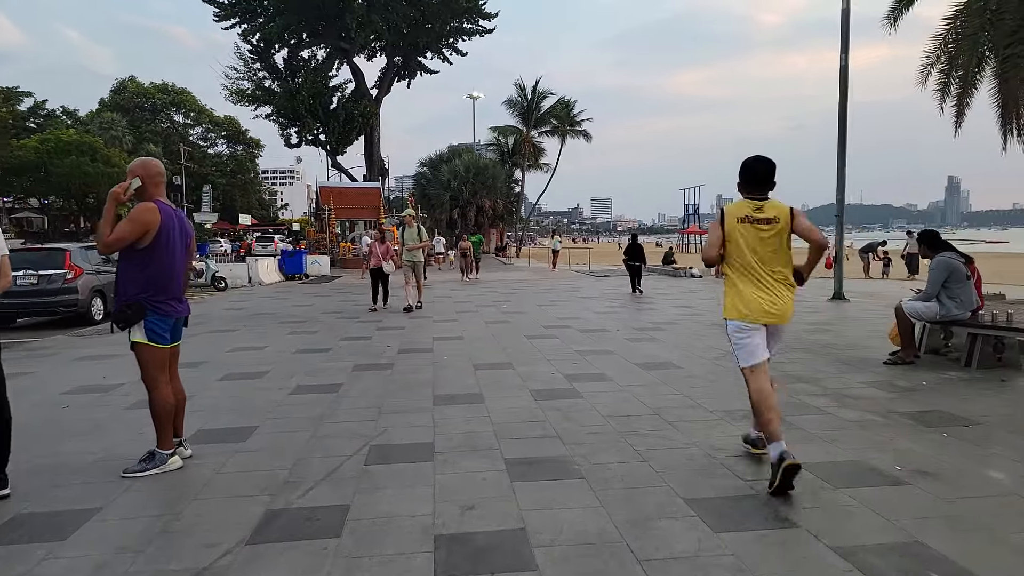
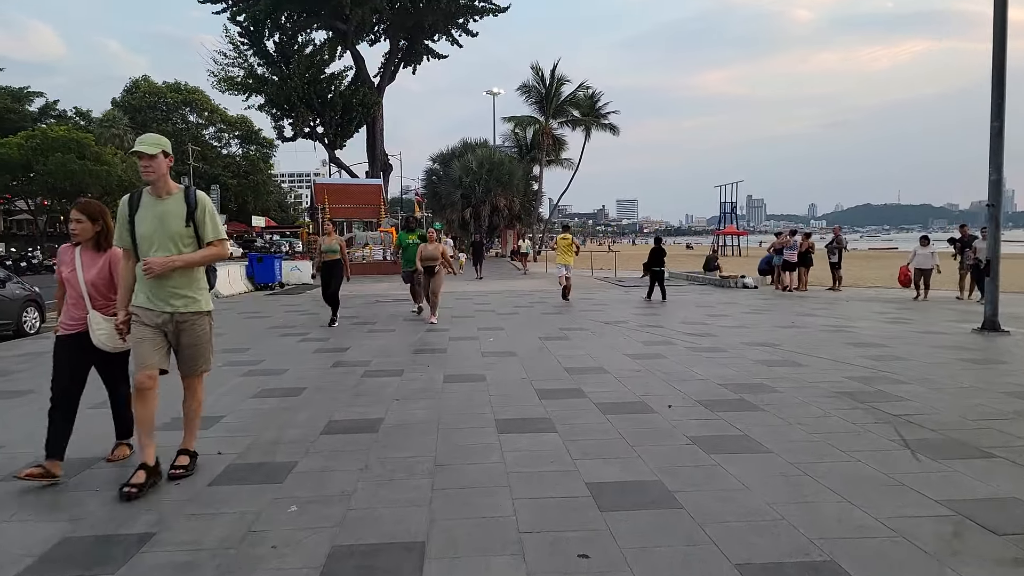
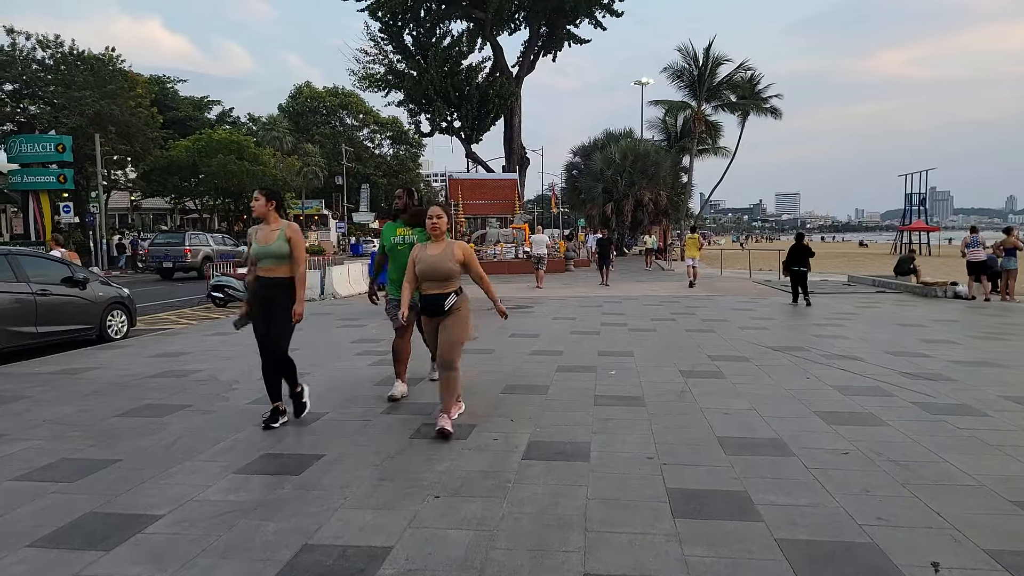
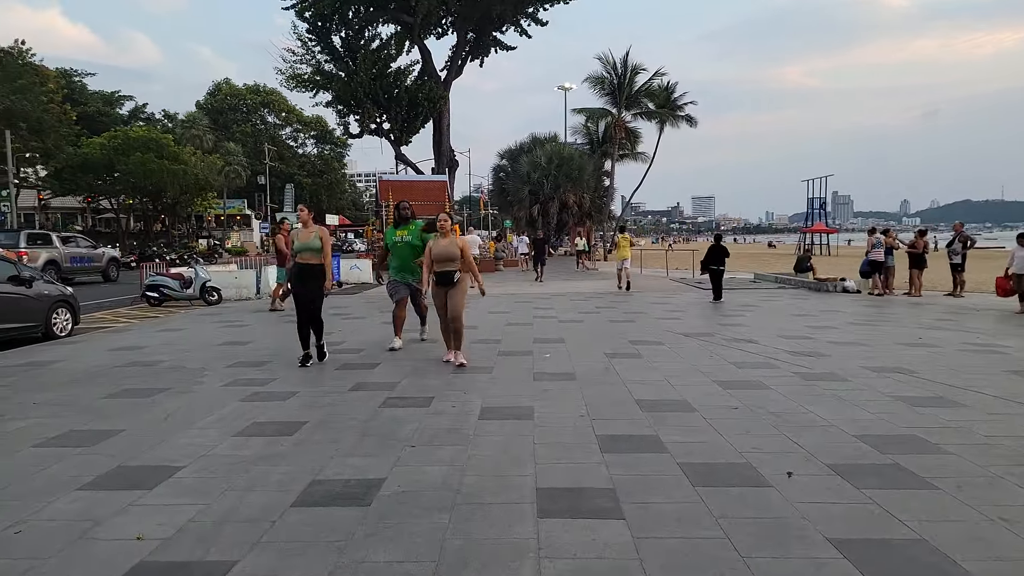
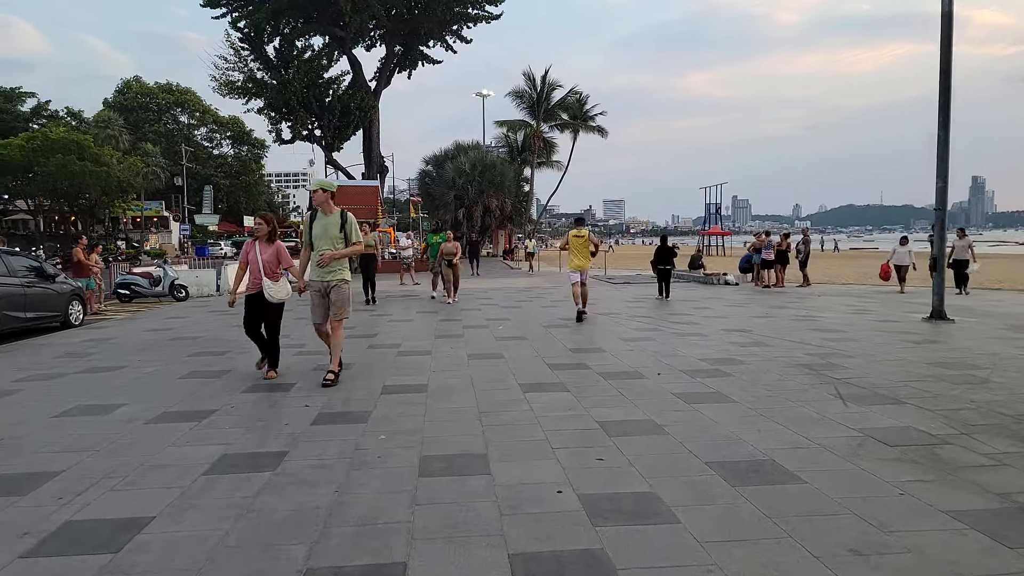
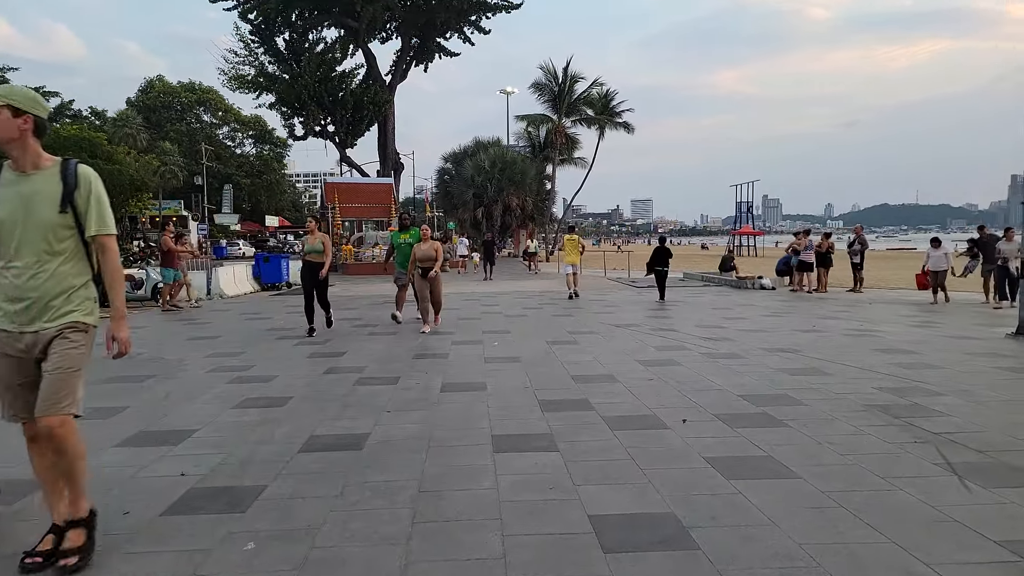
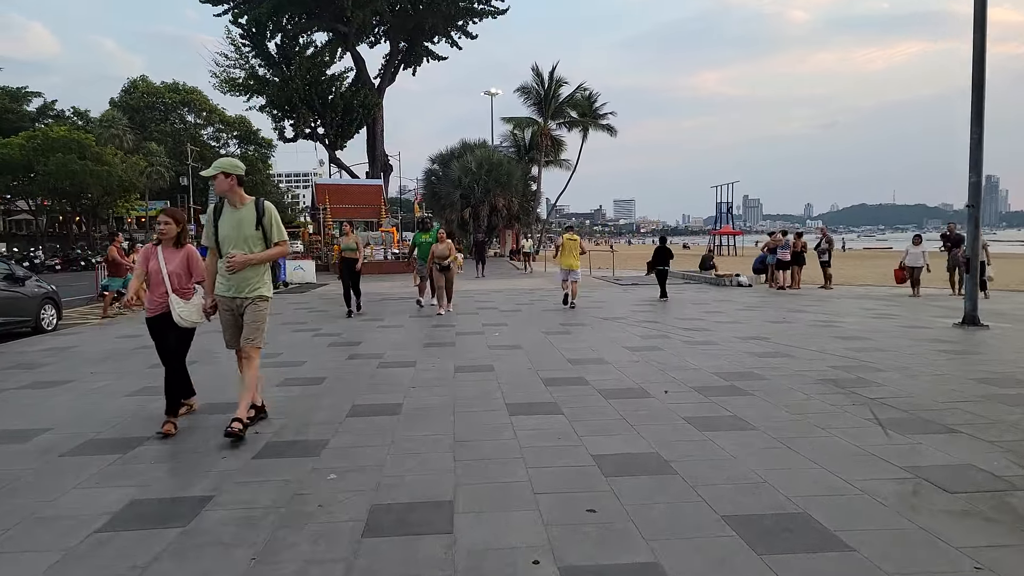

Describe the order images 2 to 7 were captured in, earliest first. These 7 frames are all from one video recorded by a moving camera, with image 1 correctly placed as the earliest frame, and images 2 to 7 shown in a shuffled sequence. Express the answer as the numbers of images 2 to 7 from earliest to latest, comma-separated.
5, 7, 2, 6, 4, 3
